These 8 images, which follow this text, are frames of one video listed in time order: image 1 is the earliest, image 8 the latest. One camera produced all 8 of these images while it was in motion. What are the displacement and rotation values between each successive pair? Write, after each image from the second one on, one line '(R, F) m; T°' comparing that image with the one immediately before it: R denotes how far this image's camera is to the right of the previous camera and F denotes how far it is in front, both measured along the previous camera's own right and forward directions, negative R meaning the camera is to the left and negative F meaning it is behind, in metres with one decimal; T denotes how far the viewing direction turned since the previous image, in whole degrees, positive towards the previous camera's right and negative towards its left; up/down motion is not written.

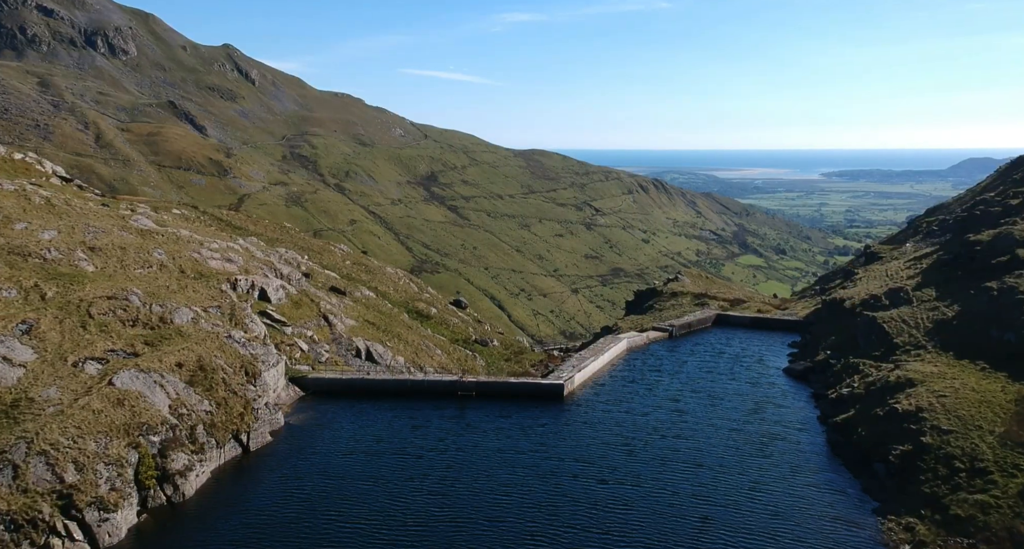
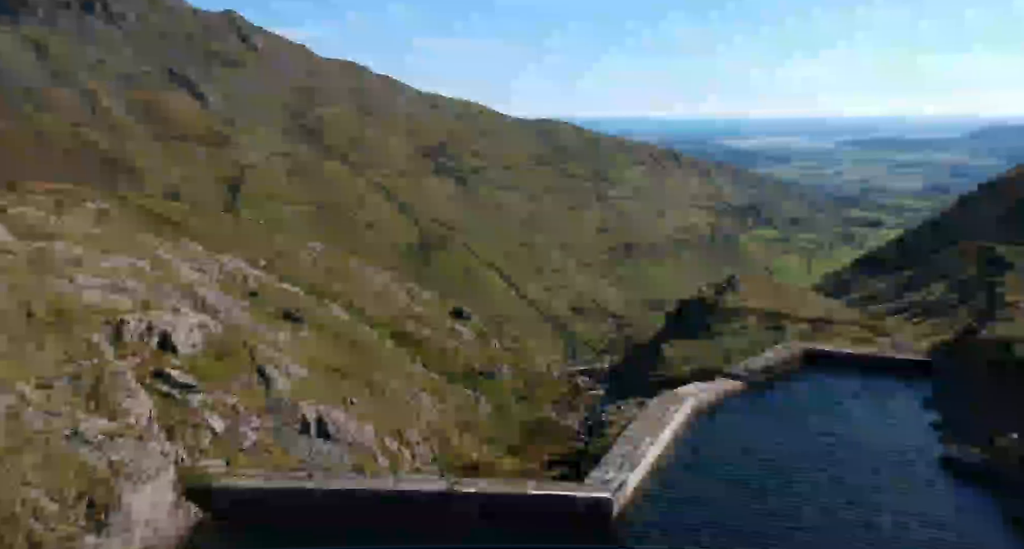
(-0.5, +24.5) m; -1°
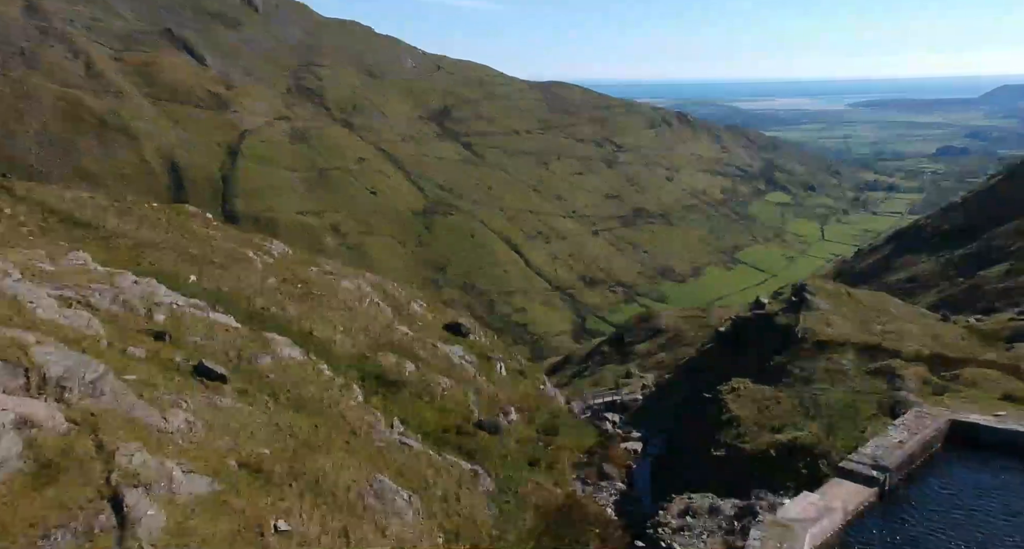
(-0.3, +21.5) m; 0°
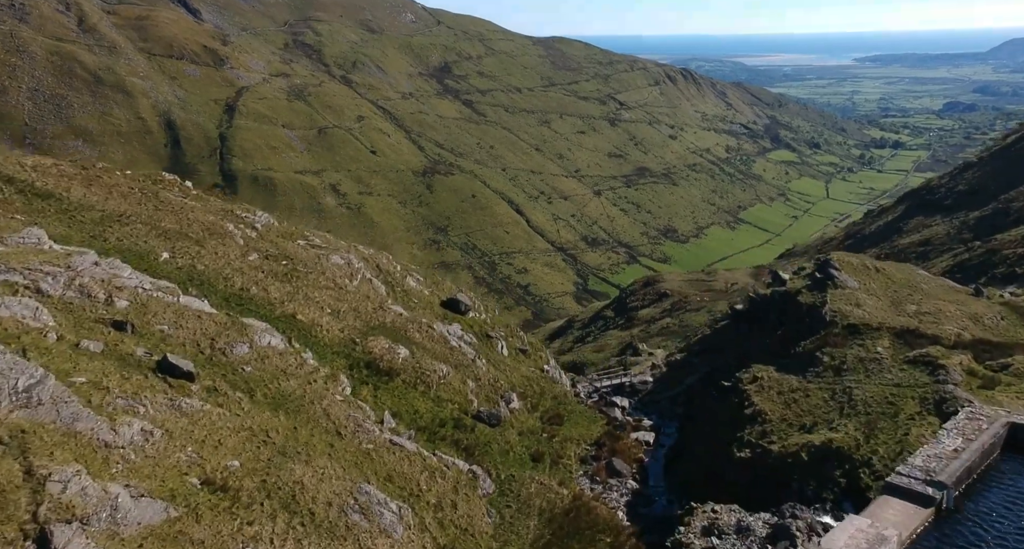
(0.0, +5.6) m; 0°
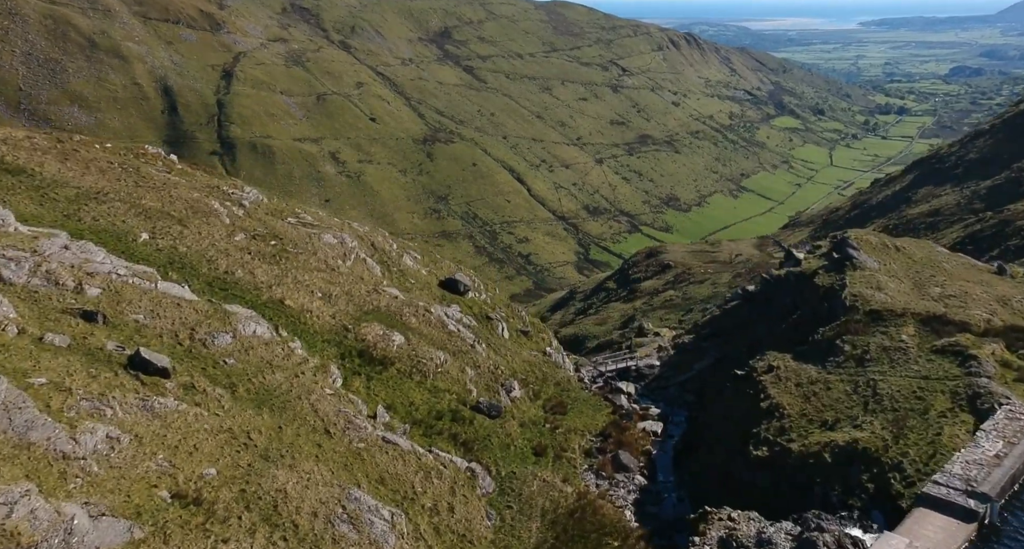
(0.0, +3.5) m; 0°
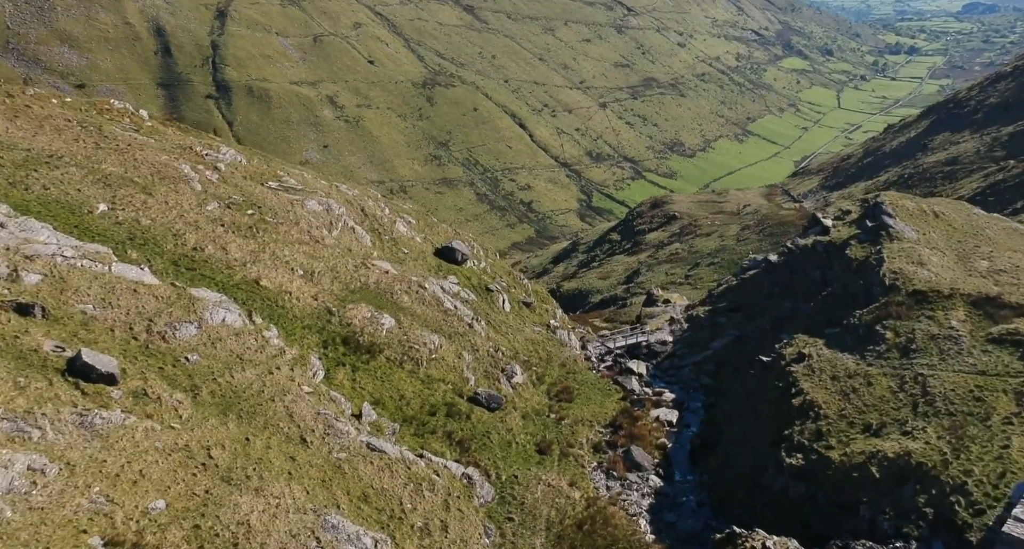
(0.0, +5.9) m; 0°
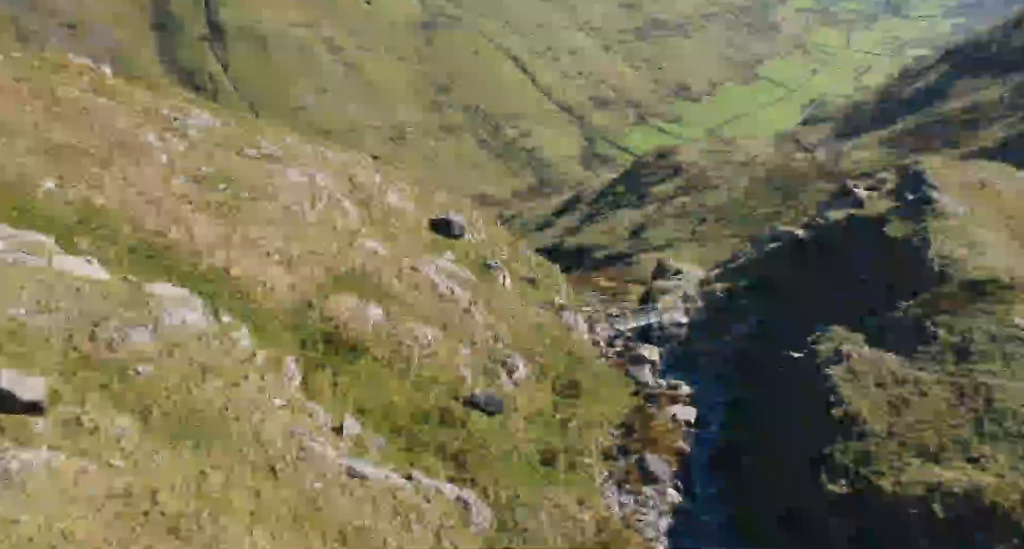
(0.0, +5.8) m; 0°
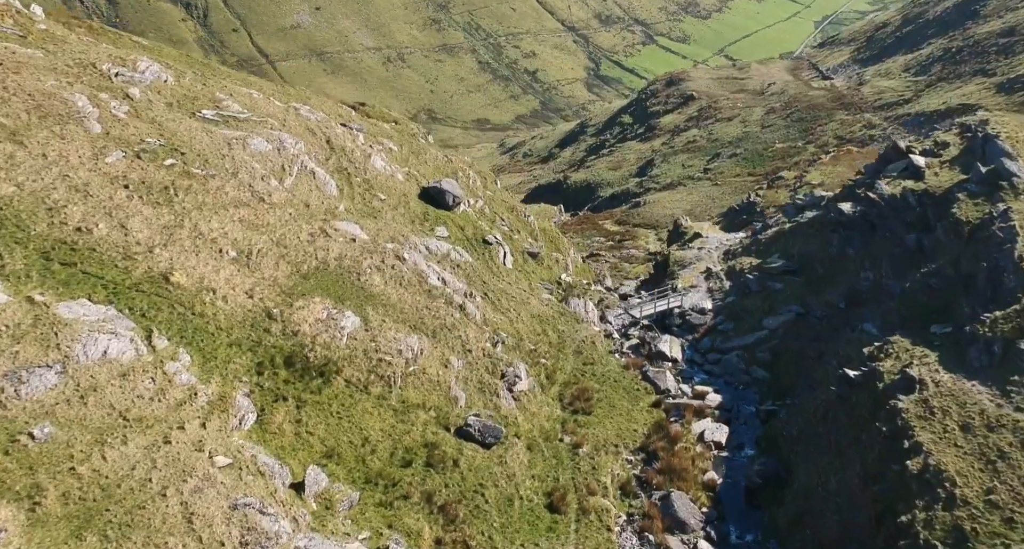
(0.0, +8.0) m; 0°
